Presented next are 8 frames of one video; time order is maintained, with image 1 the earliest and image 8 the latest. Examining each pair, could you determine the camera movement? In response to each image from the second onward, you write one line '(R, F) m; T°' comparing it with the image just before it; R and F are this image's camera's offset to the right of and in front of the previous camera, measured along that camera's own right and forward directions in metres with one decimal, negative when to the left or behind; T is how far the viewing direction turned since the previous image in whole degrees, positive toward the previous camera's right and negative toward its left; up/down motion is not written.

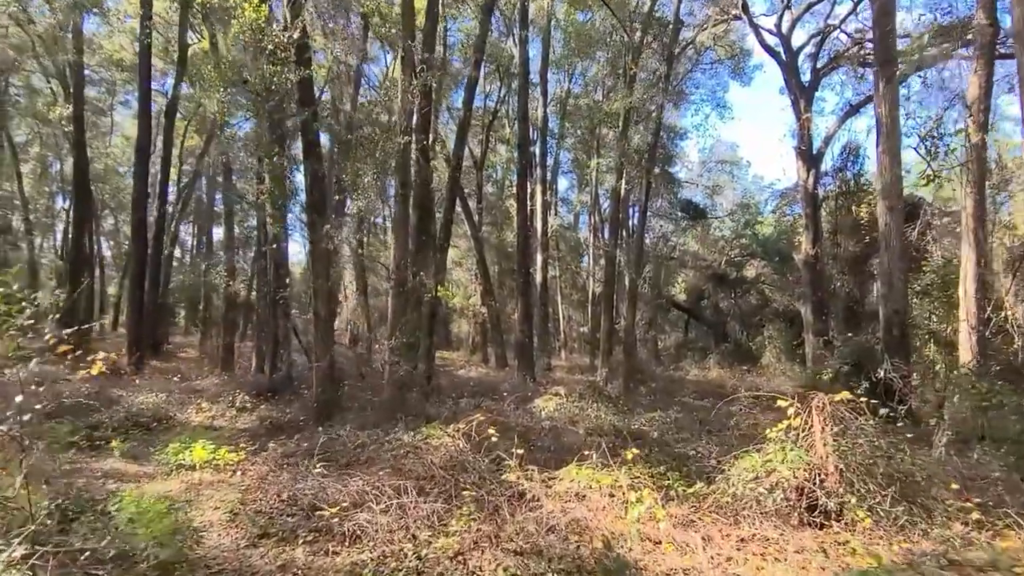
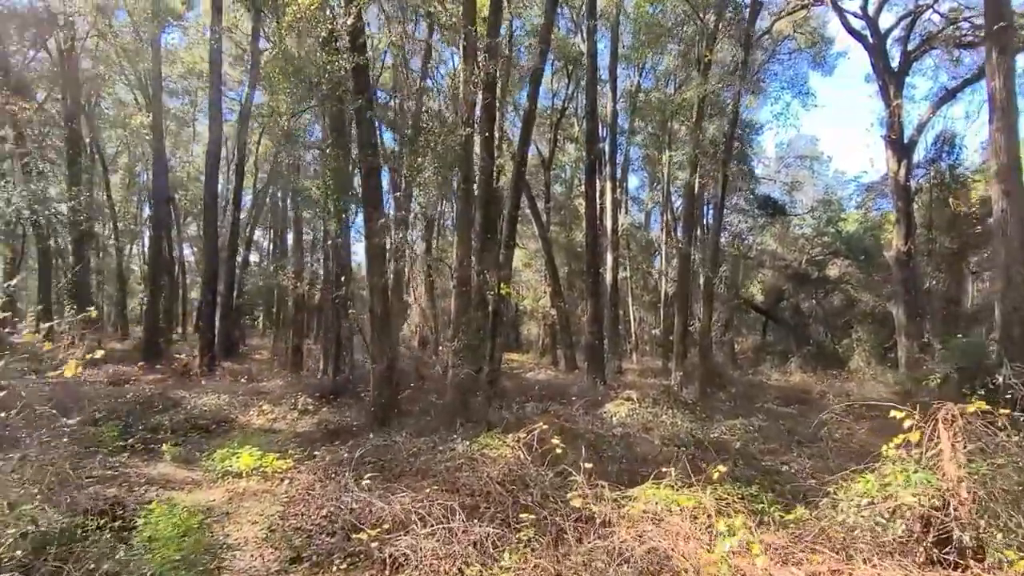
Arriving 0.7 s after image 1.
(0.0, +0.6) m; -6°
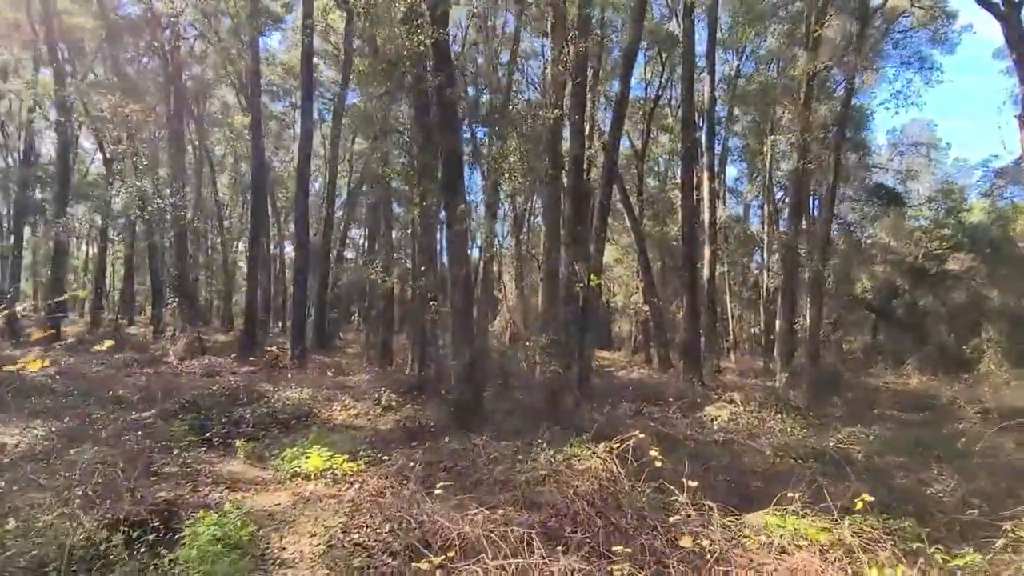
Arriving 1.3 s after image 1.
(0.0, +0.7) m; -7°
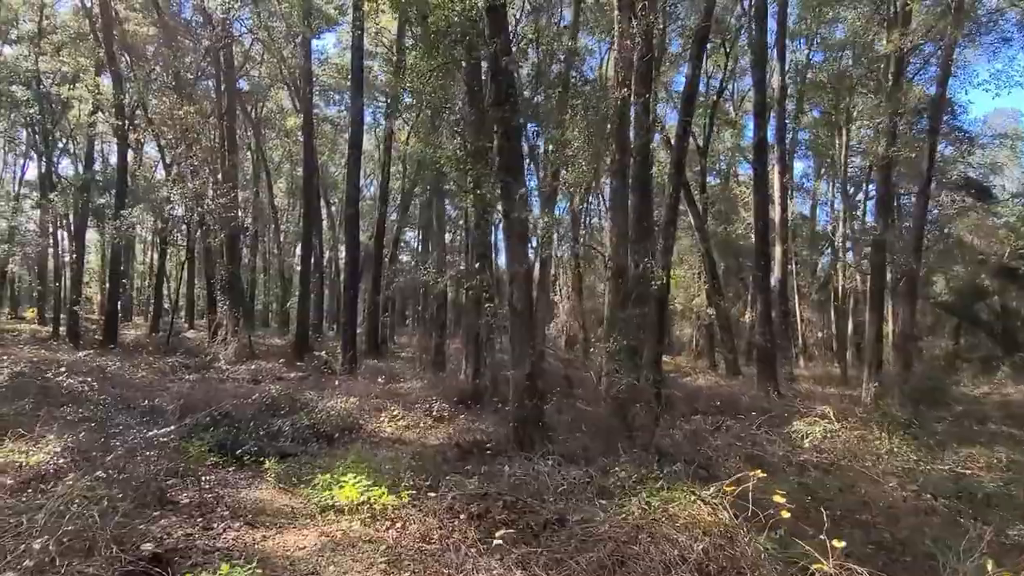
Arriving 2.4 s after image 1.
(-0.1, +1.0) m; -4°
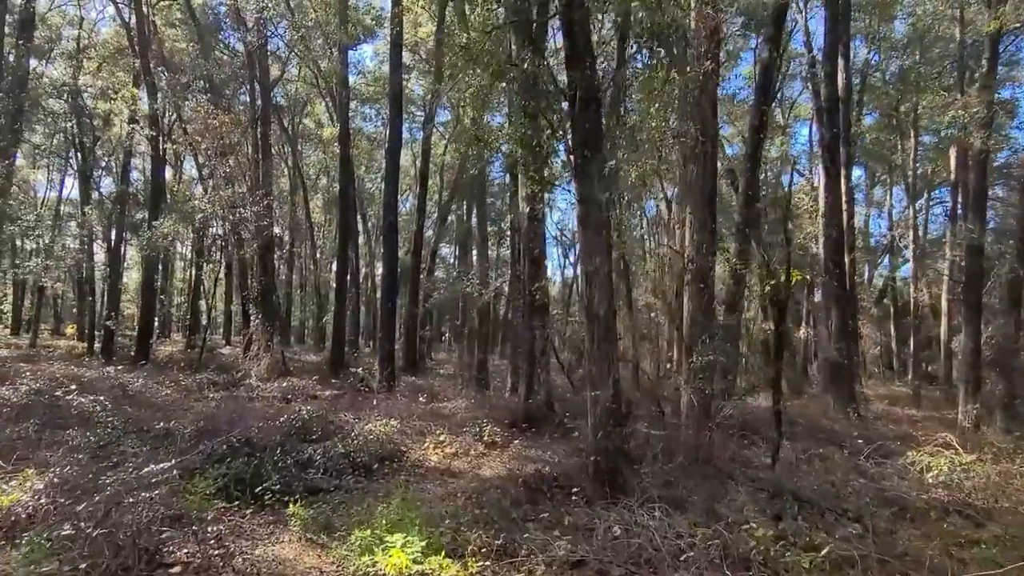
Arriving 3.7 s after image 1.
(-0.3, +1.3) m; -3°
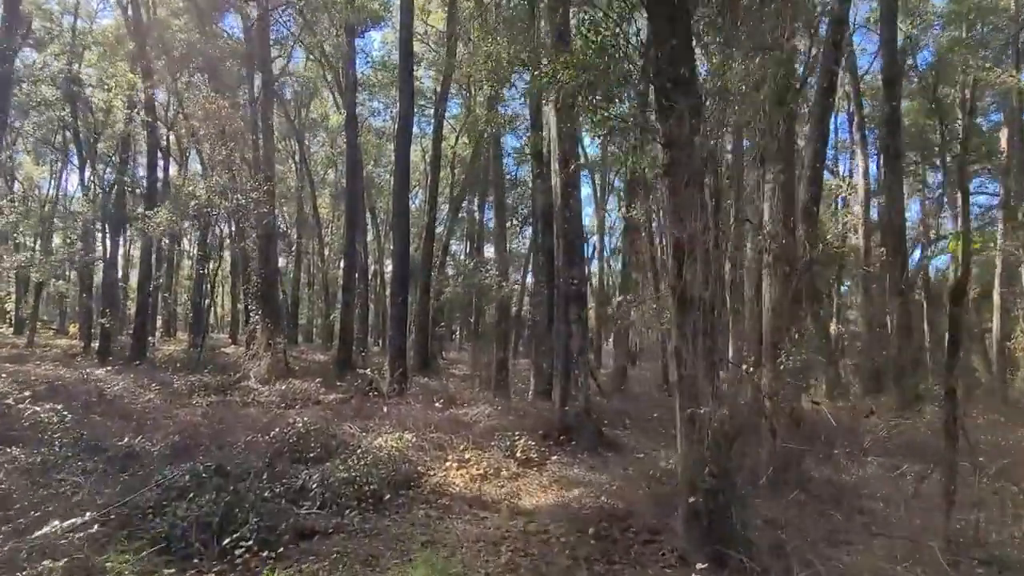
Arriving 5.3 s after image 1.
(-0.3, +1.5) m; -1°
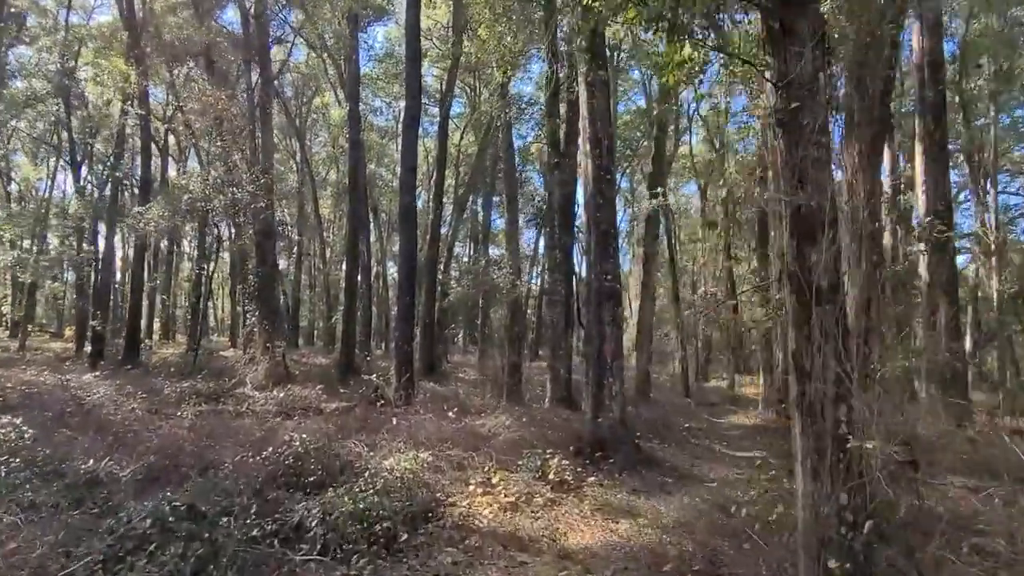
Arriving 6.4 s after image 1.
(-0.3, +1.0) m; 0°
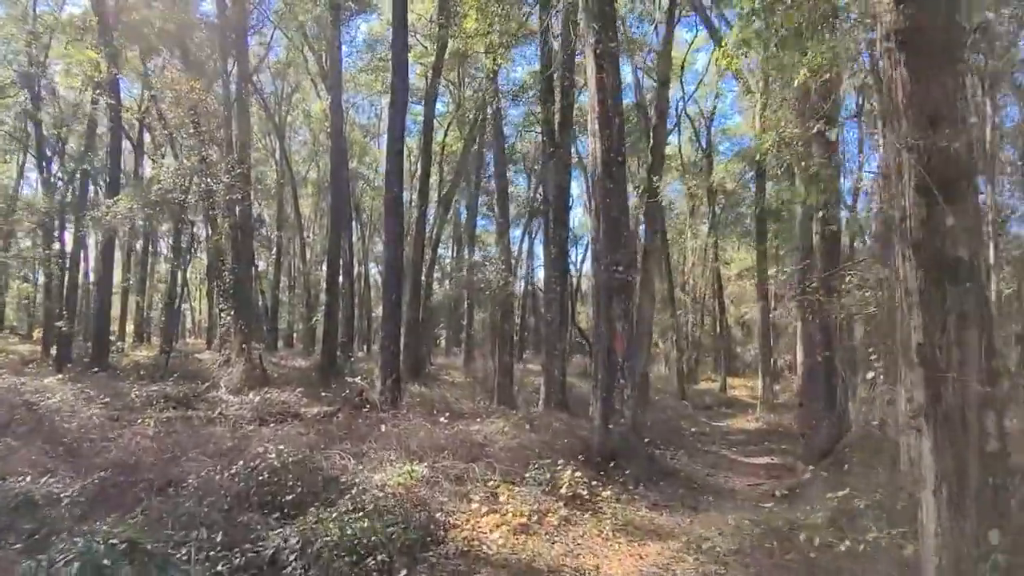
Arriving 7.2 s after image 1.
(-0.2, +0.8) m; +1°
